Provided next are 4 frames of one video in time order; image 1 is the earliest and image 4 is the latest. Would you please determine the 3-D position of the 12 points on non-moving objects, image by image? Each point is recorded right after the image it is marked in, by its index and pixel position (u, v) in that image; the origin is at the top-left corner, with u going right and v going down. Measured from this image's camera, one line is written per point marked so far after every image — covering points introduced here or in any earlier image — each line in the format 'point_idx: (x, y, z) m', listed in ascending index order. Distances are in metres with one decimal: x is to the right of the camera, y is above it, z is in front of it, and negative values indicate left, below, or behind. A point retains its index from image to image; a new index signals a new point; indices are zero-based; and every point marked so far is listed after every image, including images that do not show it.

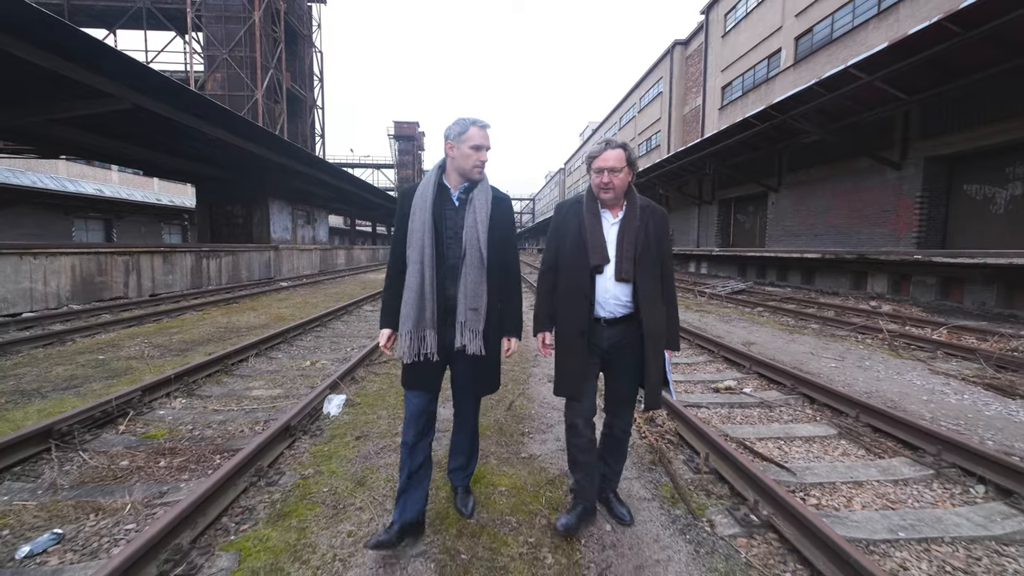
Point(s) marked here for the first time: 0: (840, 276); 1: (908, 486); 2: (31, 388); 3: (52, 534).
0: (+9.2, +0.3, +11.9) m
1: (+2.4, -1.2, +2.6) m
2: (-4.4, -0.9, +3.9) m
3: (-2.2, -1.2, +2.1) m
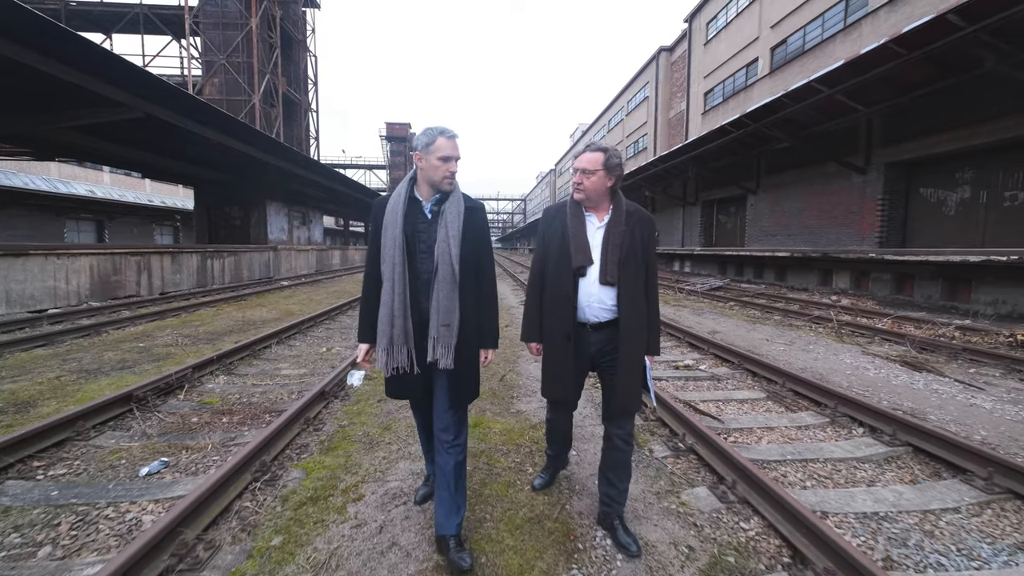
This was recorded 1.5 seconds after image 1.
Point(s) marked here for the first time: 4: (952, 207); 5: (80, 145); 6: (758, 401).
0: (+8.9, +0.4, +12.8) m
1: (+2.3, -1.1, +3.3) m
2: (-4.5, -0.8, +4.6) m
3: (-2.3, -1.1, +2.8) m
4: (+11.5, +2.1, +11.2) m
5: (-13.0, +4.3, +12.8) m
6: (+2.3, -1.0, +3.9) m
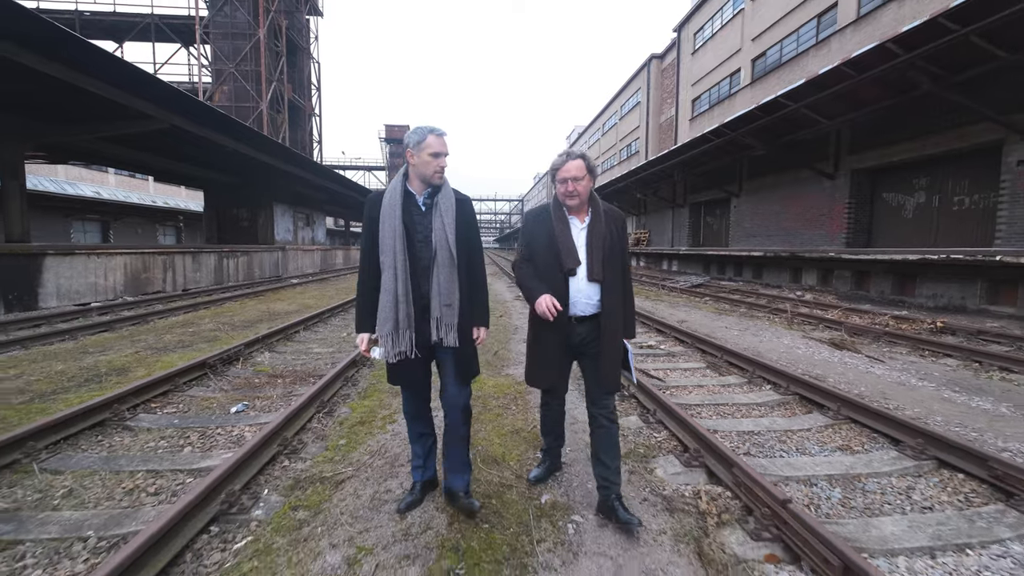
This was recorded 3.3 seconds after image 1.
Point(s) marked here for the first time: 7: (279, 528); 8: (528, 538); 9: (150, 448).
0: (+8.8, +0.5, +13.9) m
1: (+2.2, -1.0, +4.4) m
2: (-4.6, -0.7, +5.5) m
3: (-2.4, -1.0, +3.8) m
4: (+11.4, +2.2, +12.3) m
5: (-13.1, +4.4, +13.7) m
6: (+2.2, -0.9, +5.0) m
7: (-1.1, -1.2, +2.1) m
8: (+0.1, -1.2, +2.0) m
9: (-2.5, -1.1, +3.0) m
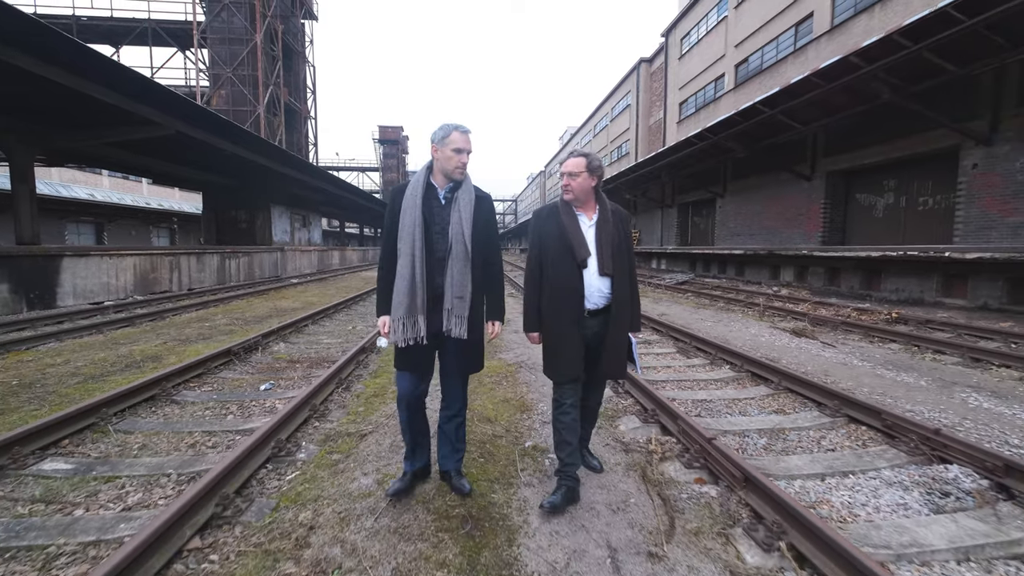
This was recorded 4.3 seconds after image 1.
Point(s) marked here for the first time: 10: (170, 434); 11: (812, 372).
0: (+8.6, +0.7, +14.6) m
1: (+2.1, -0.9, +5.0) m
2: (-4.7, -0.7, +6.1) m
3: (-2.5, -1.0, +4.4) m
4: (+11.2, +2.4, +13.0) m
5: (-13.4, +4.4, +14.2) m
6: (+2.1, -0.9, +5.6) m
7: (-1.2, -1.1, +2.7) m
8: (0.0, -1.1, +2.6) m
9: (-2.6, -1.1, +3.6) m
10: (-2.5, -1.1, +3.2) m
11: (+3.4, -1.0, +4.8) m
